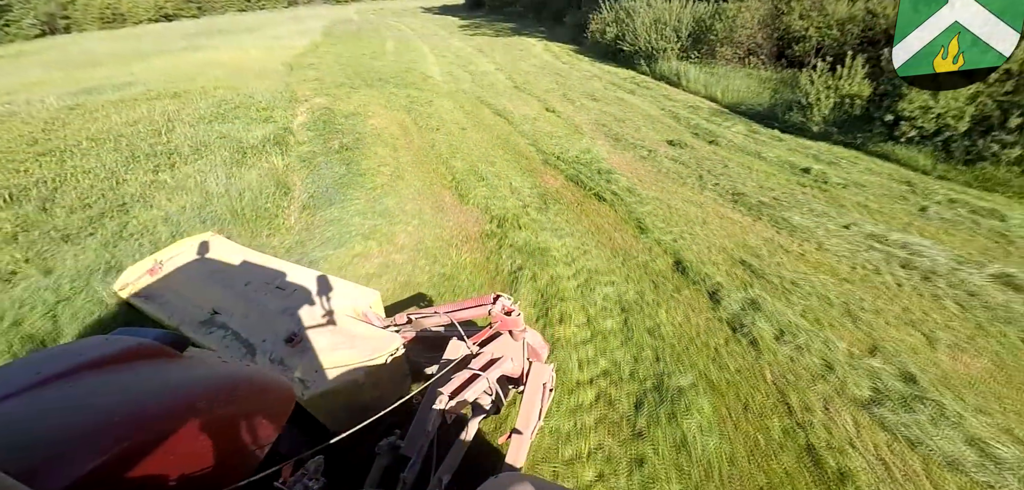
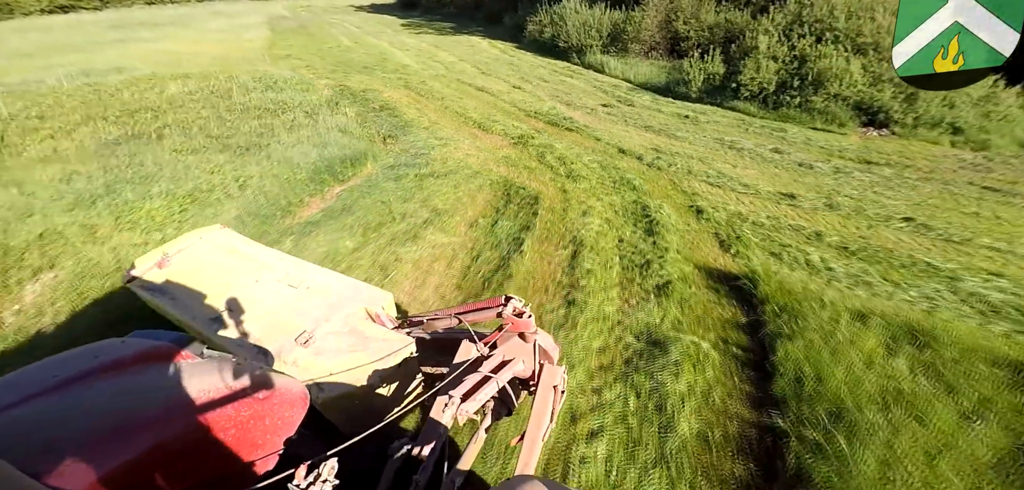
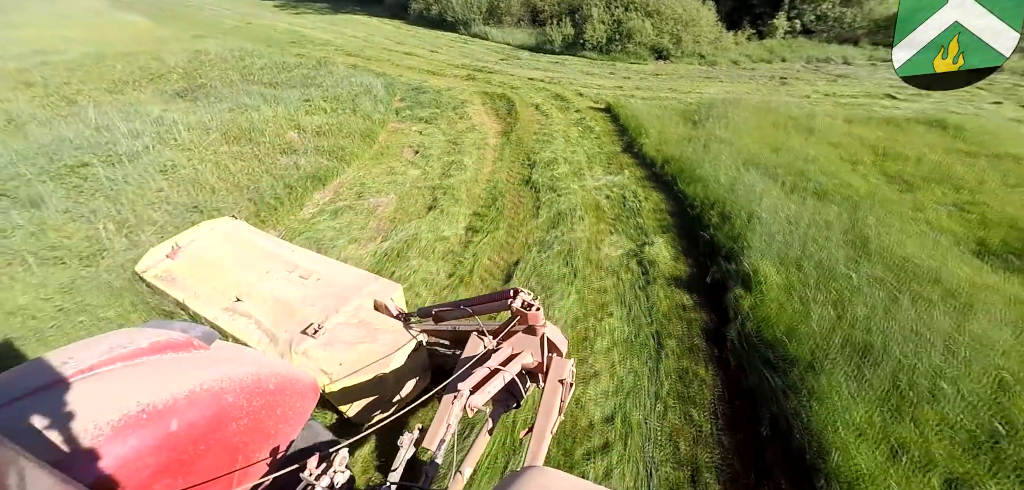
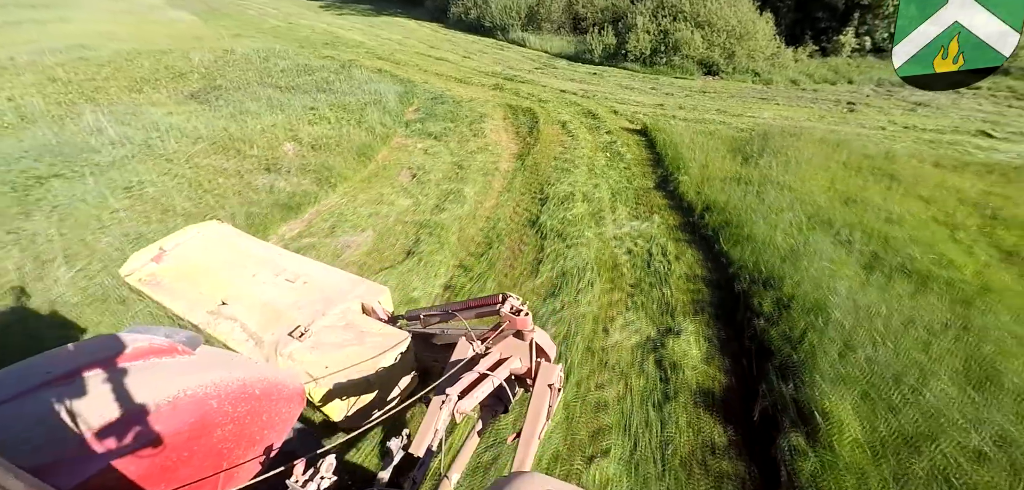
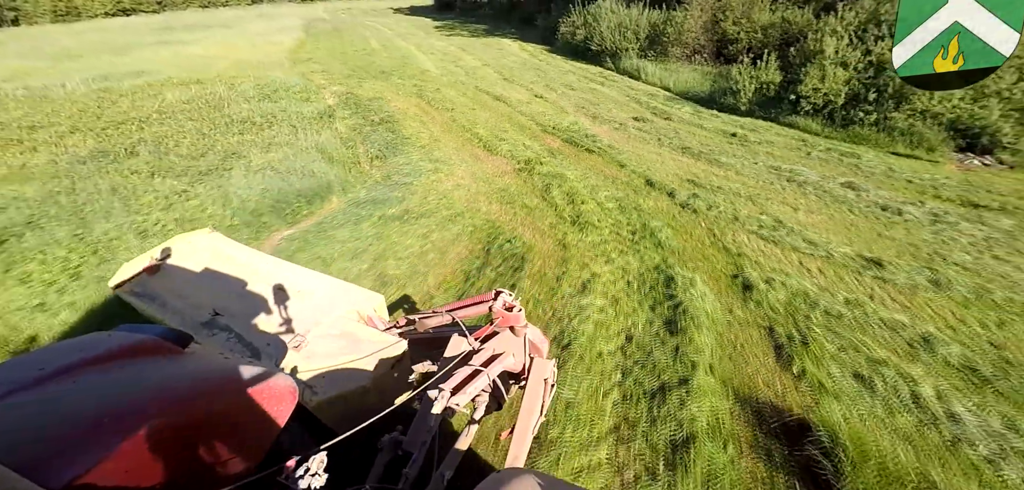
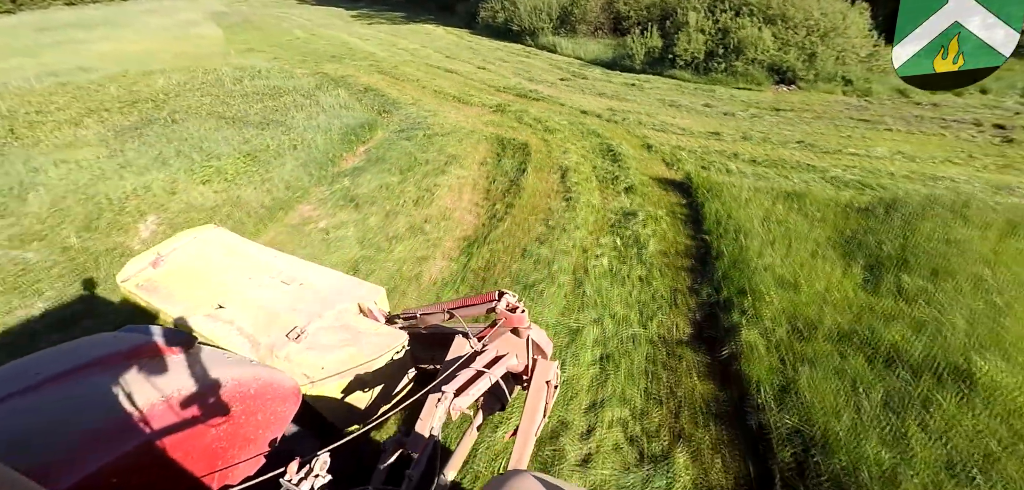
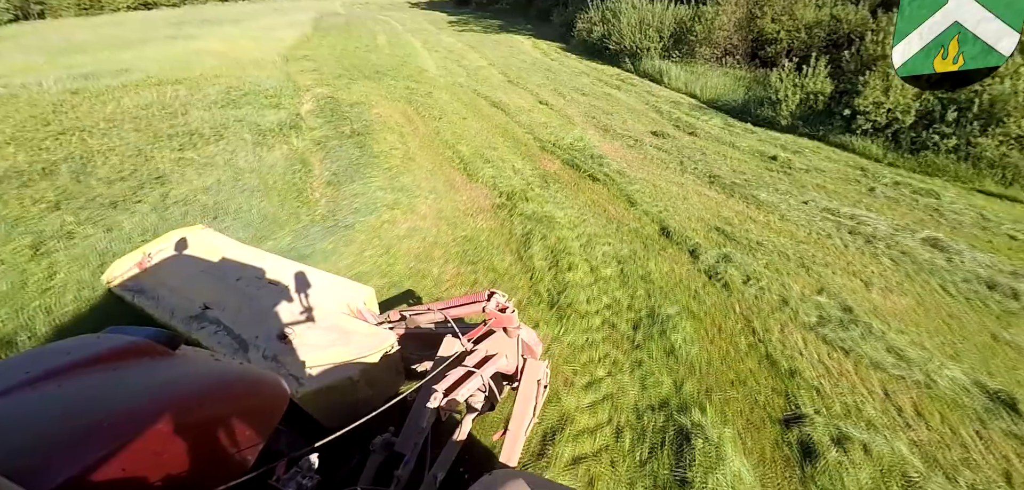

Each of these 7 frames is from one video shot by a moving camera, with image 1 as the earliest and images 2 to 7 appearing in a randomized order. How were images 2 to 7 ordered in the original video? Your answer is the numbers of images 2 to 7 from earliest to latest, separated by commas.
7, 5, 2, 6, 4, 3
